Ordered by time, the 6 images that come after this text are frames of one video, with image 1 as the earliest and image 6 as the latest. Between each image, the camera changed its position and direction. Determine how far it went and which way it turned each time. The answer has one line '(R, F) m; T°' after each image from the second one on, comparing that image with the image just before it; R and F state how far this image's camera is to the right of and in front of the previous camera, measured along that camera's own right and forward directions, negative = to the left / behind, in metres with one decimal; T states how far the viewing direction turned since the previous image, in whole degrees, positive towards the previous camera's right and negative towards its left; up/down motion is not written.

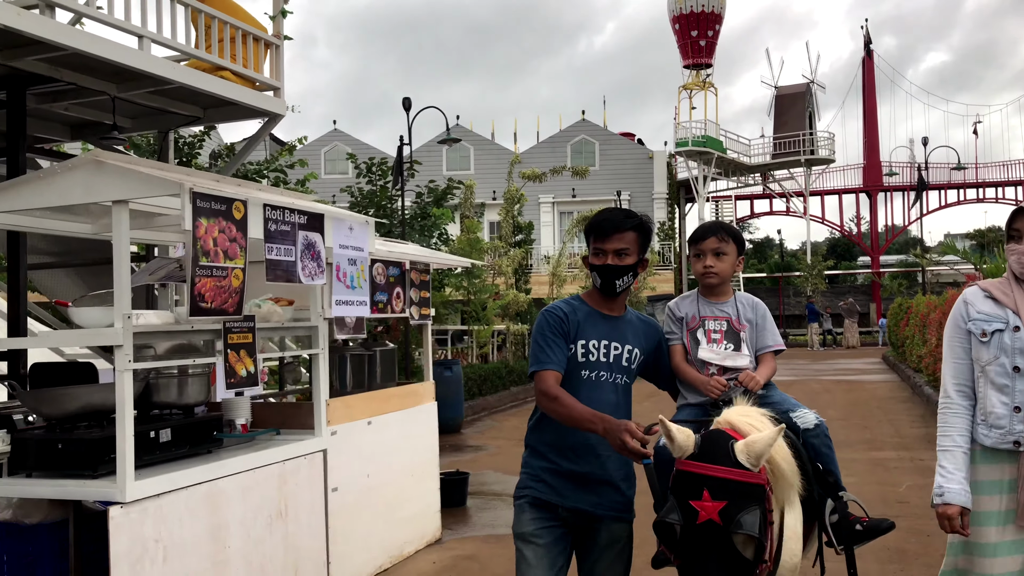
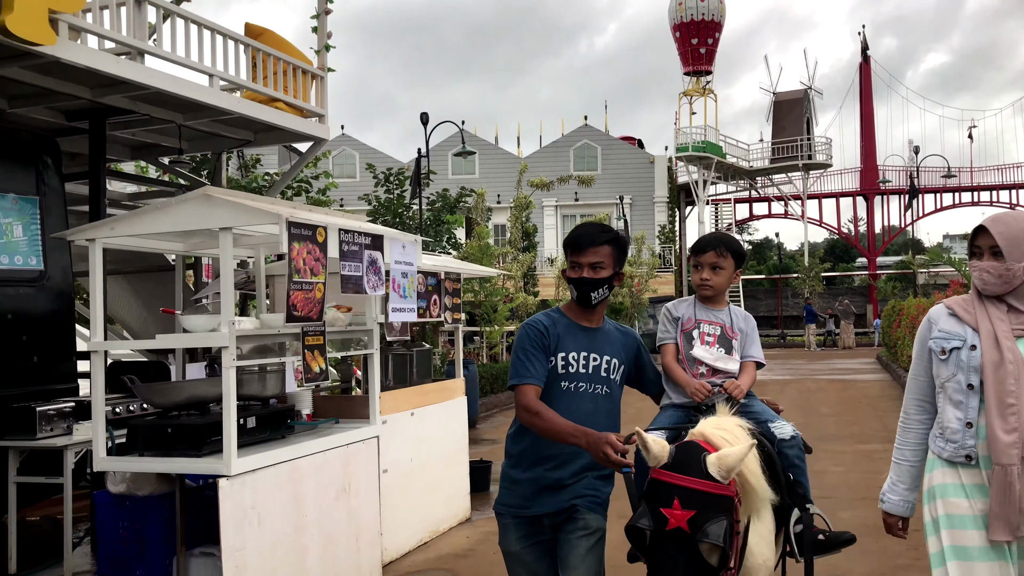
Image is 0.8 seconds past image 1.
(-0.2, -0.8) m; 0°
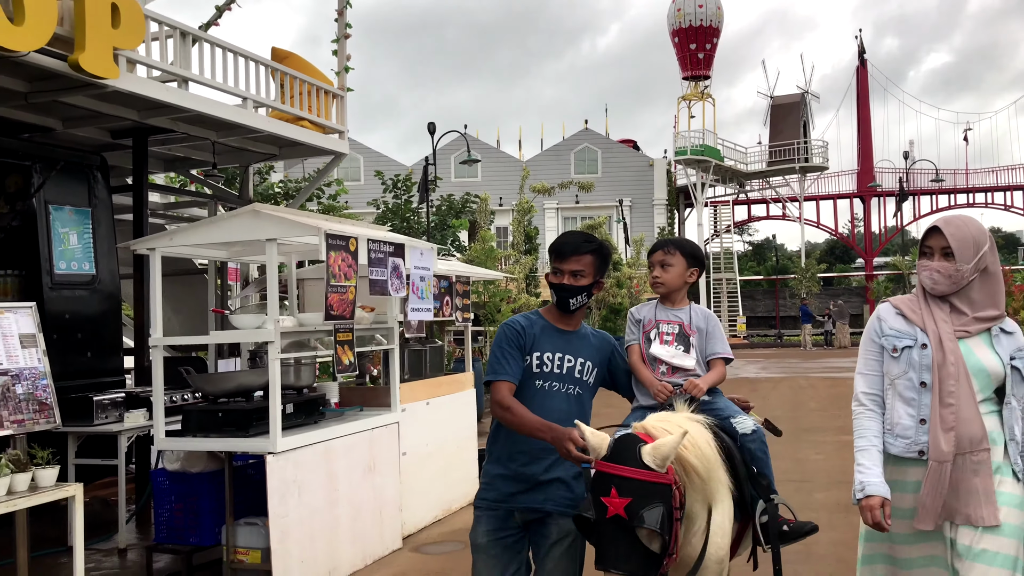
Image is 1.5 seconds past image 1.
(0.0, -0.7) m; 0°
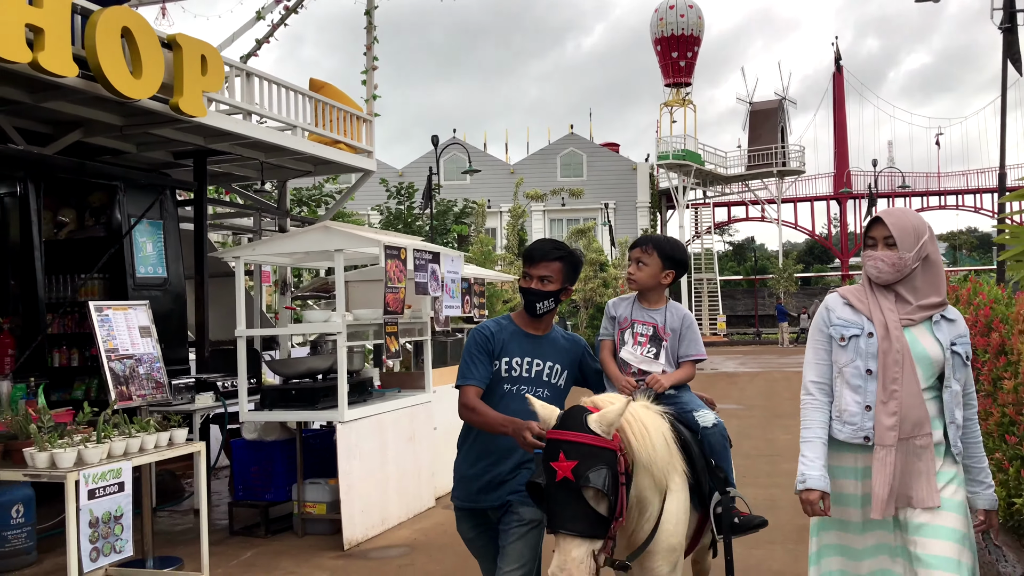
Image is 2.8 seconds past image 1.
(-0.3, -1.2) m; +1°
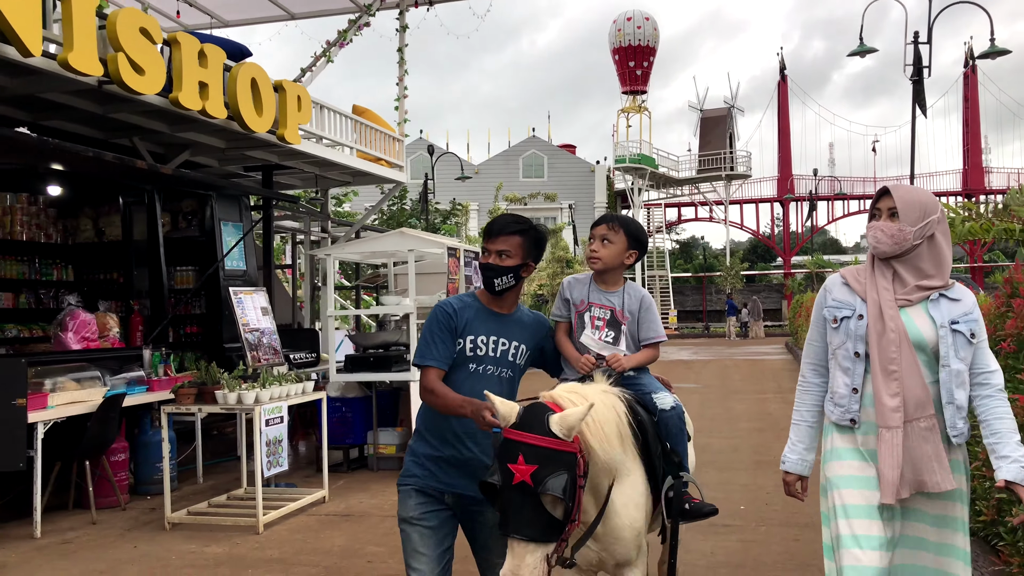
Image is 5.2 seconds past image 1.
(-0.8, -1.9) m; +4°
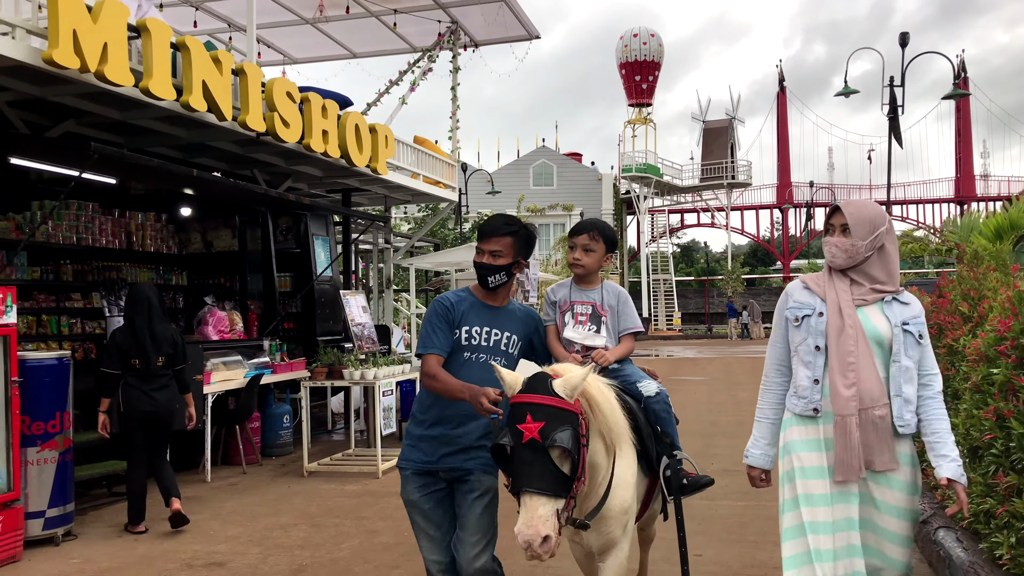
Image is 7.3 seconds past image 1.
(-0.6, -1.9) m; 0°
